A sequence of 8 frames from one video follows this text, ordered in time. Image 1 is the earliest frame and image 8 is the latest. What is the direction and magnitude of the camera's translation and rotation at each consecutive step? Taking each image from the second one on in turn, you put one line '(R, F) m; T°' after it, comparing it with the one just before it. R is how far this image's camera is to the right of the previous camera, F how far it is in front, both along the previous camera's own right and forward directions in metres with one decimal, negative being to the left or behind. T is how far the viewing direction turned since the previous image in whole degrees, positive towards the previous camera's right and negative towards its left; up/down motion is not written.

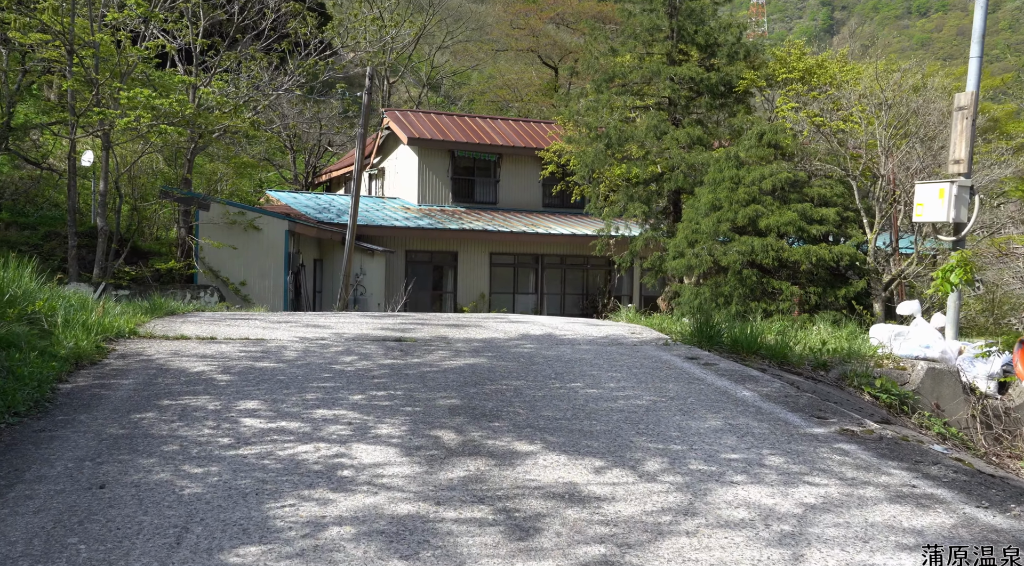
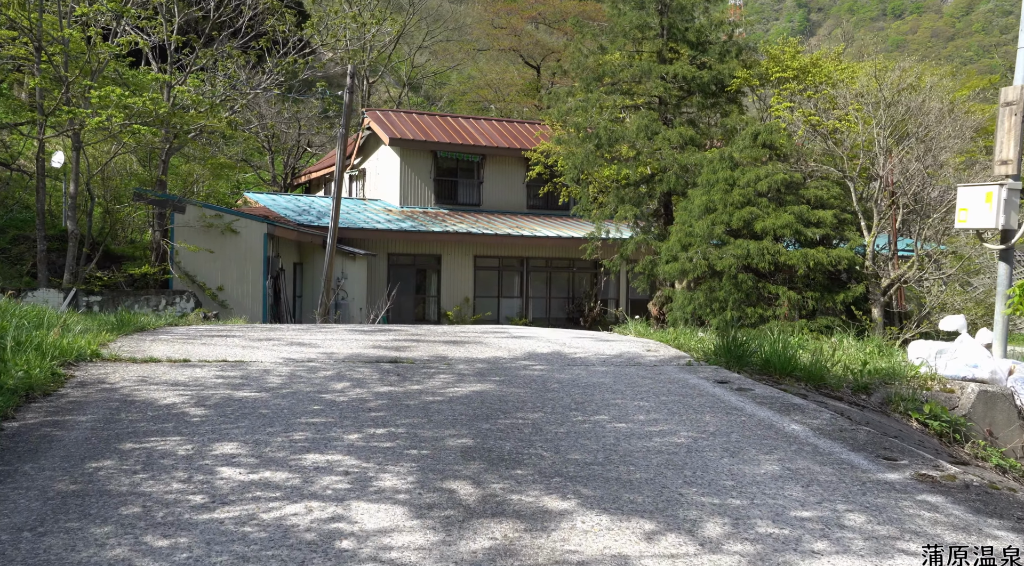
(-0.1, +0.6) m; +1°
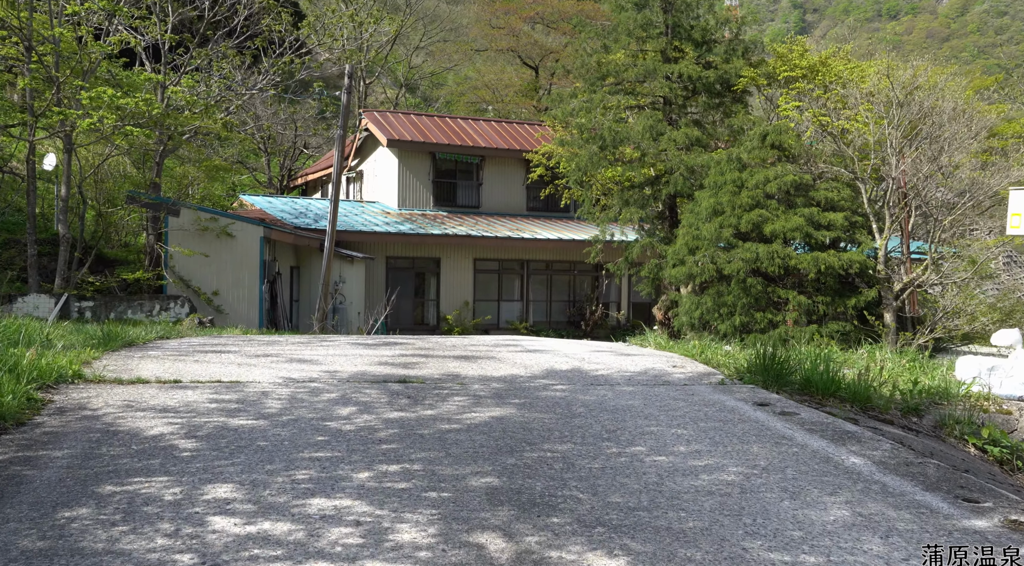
(-0.1, +0.4) m; 0°
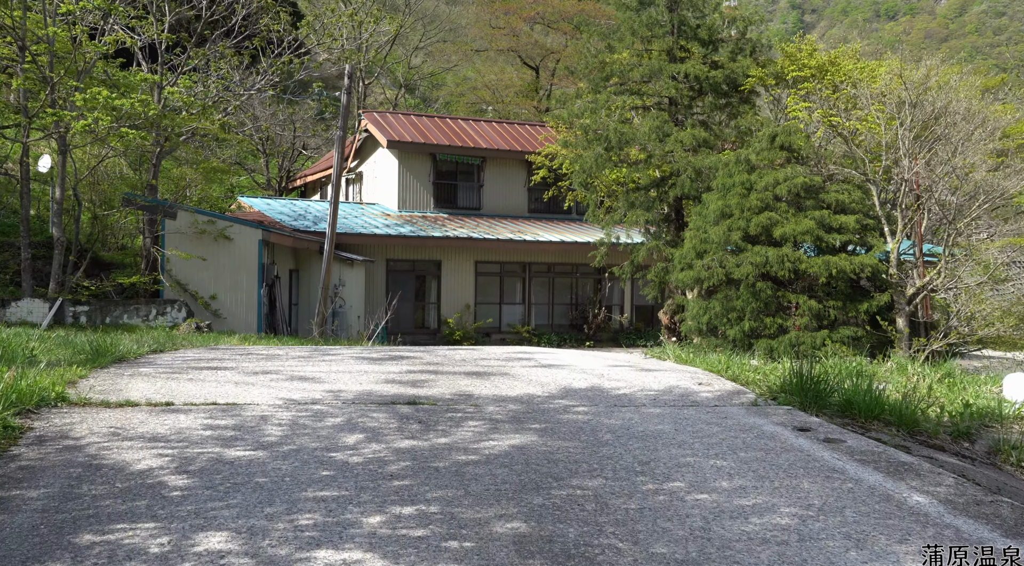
(-0.1, +0.3) m; 0°
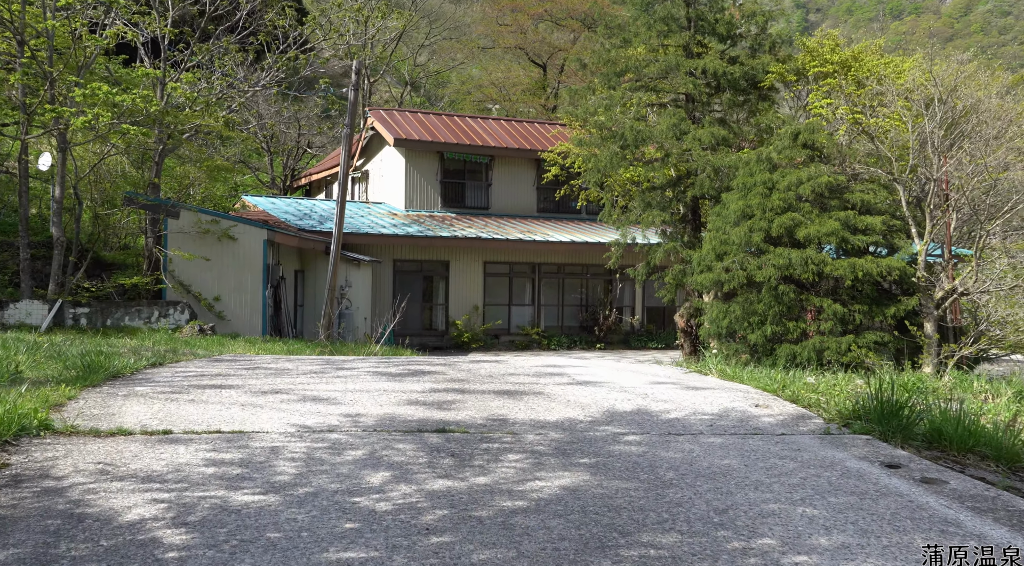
(-0.1, +0.5) m; 0°
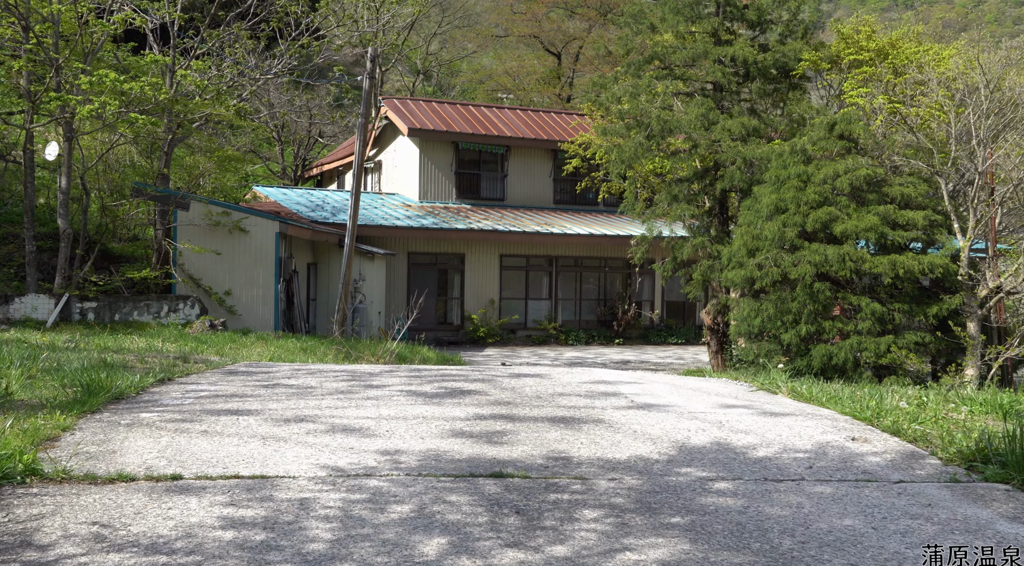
(-0.2, +0.6) m; 0°
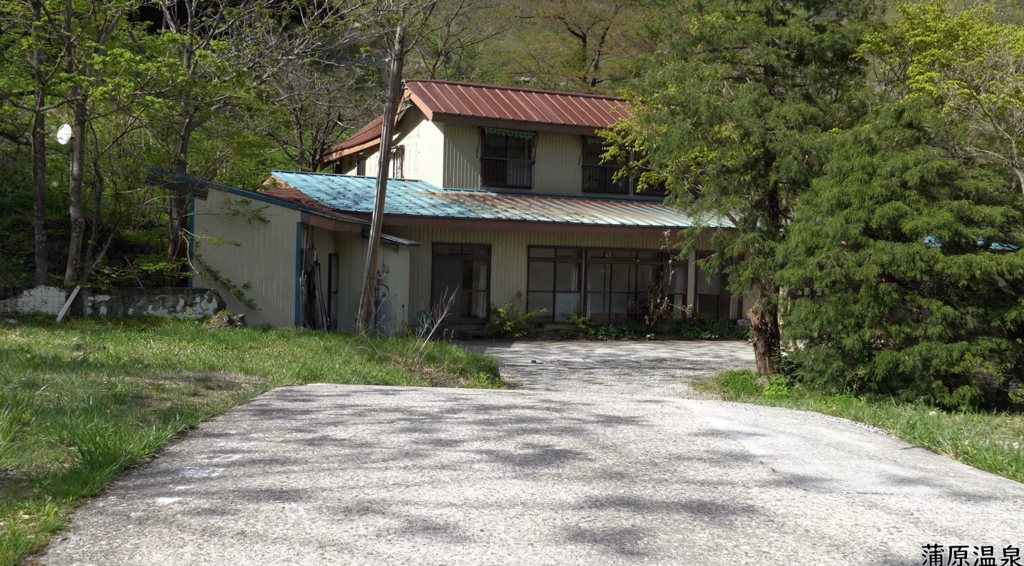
(-0.3, +1.0) m; -1°
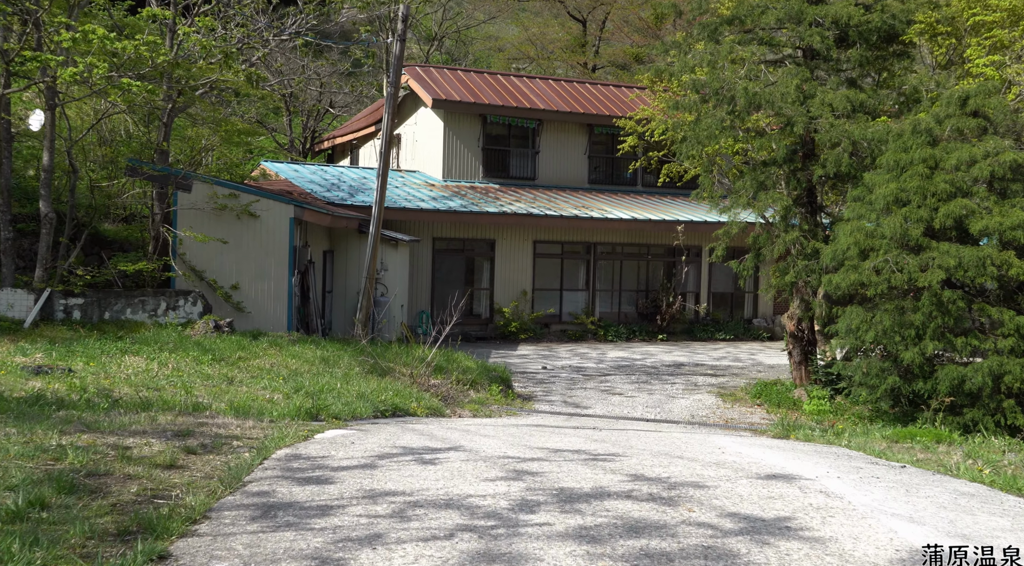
(-0.4, +1.5) m; +1°
